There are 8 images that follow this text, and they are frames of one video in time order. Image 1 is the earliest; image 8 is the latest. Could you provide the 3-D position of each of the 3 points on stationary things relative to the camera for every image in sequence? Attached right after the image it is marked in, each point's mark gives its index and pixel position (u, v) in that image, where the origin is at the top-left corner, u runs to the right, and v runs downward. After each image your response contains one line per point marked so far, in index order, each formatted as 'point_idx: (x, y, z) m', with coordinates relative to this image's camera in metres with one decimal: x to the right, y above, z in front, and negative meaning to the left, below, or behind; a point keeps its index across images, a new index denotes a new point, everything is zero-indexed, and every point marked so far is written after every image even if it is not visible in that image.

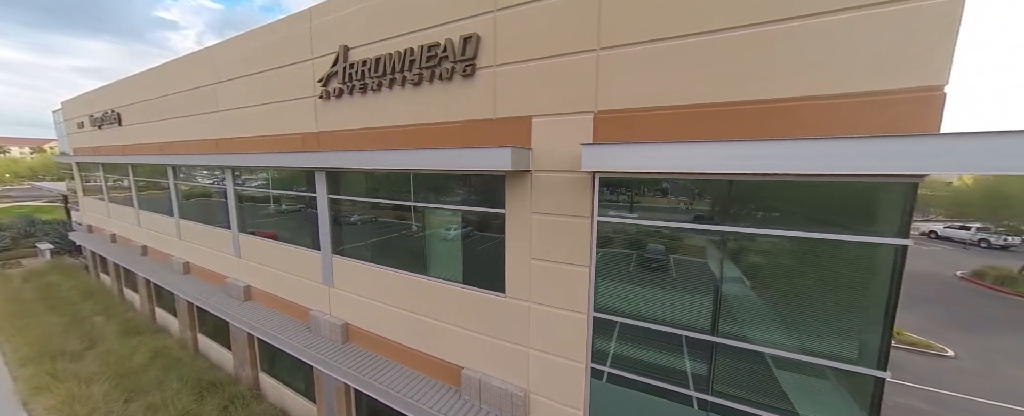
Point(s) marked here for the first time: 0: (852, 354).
0: (+3.6, -1.5, +3.2) m
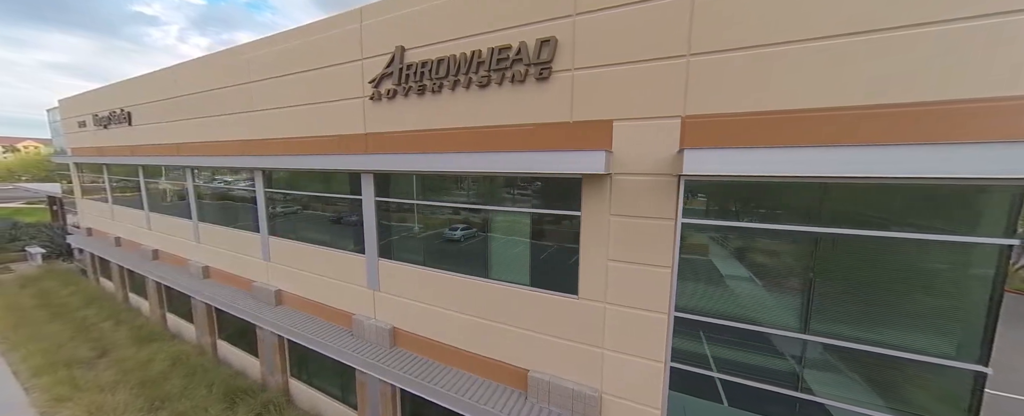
0: (+4.8, -1.5, +3.3) m
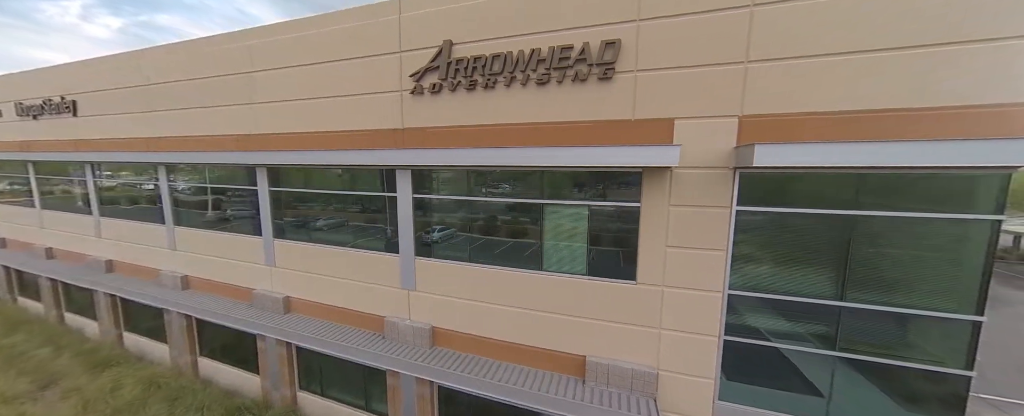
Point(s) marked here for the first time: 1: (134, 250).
0: (+6.1, -1.3, +4.2) m
1: (-13.1, -1.5, +10.6) m
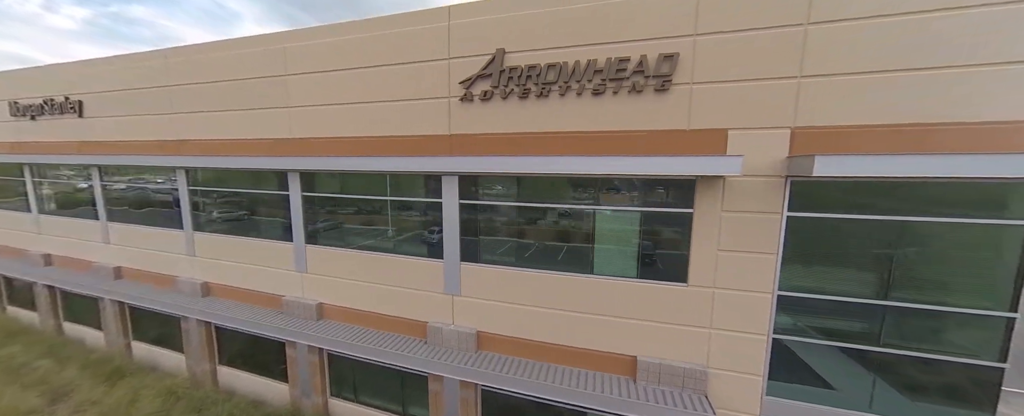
0: (+7.2, -1.4, +4.6) m
1: (-12.3, -1.6, +10.2) m
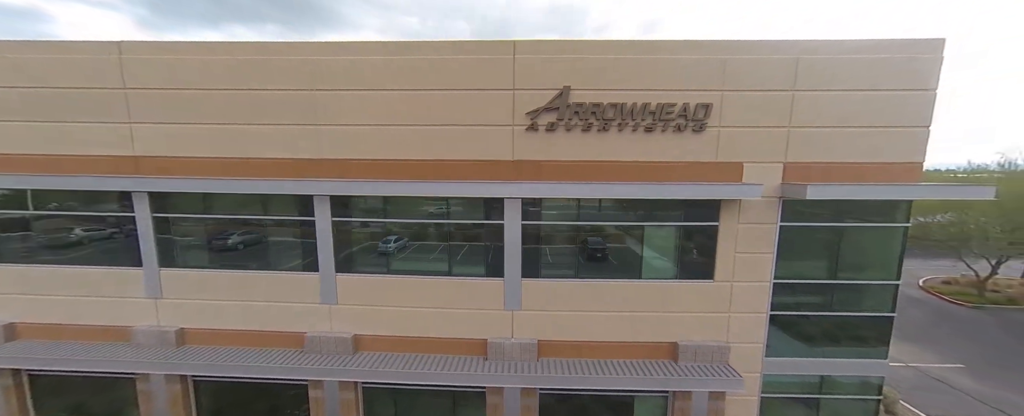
0: (+8.9, -1.6, +7.2) m
1: (-11.4, -2.5, +7.8) m
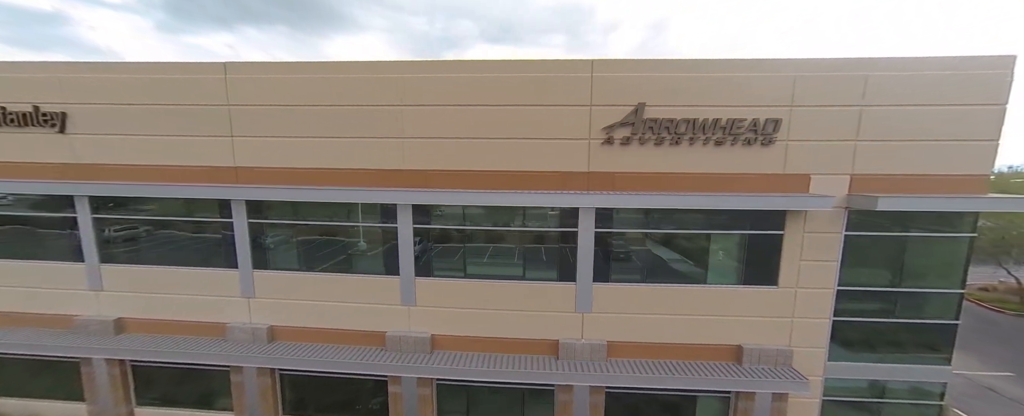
0: (+10.7, -1.9, +7.4) m
1: (-9.6, -2.7, +8.5) m
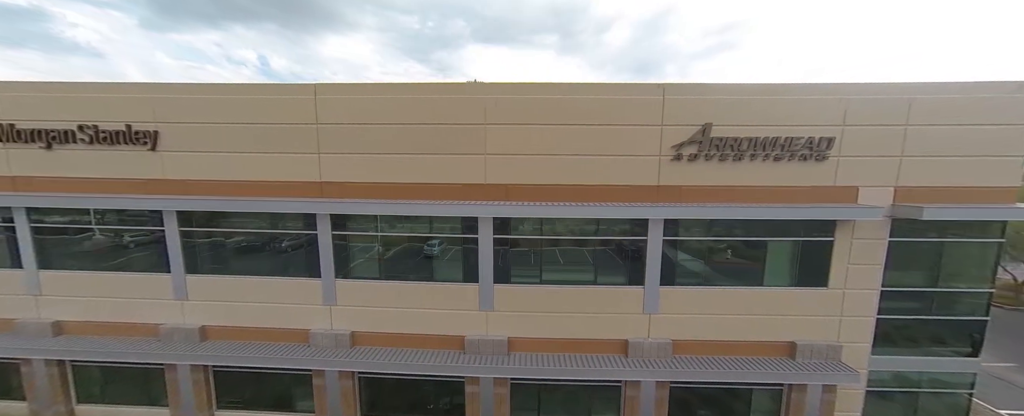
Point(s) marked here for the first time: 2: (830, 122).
0: (+12.7, -2.1, +8.2) m
1: (-7.5, -3.0, +9.0) m
2: (+8.0, +2.2, +7.7) m
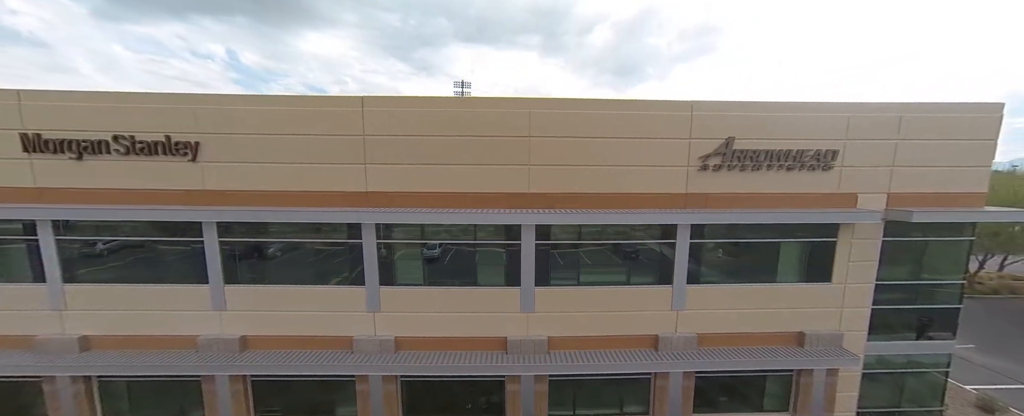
0: (+13.9, -2.2, +9.5) m
1: (-6.4, -3.3, +9.1) m
2: (+9.2, +2.0, +8.7) m
